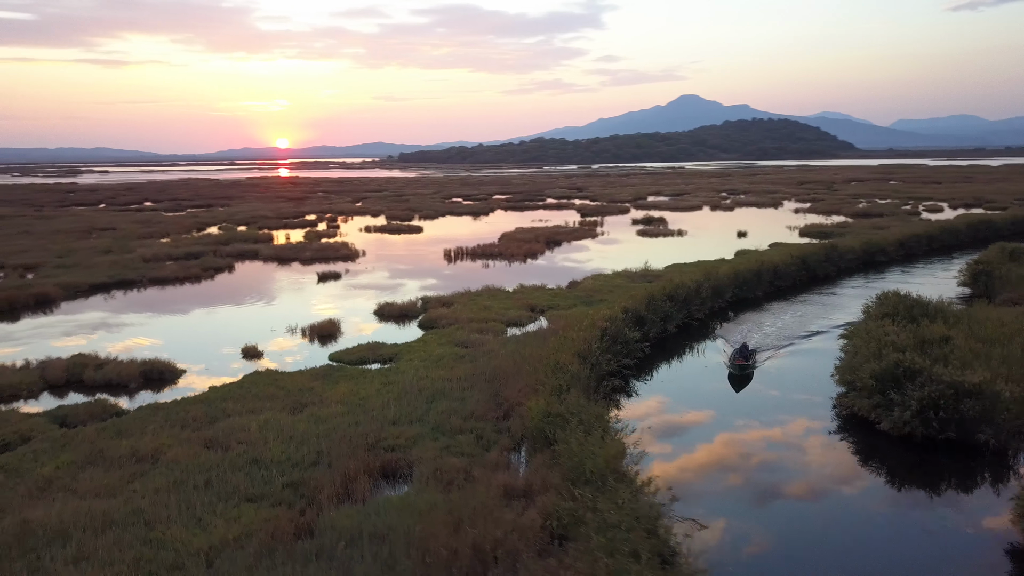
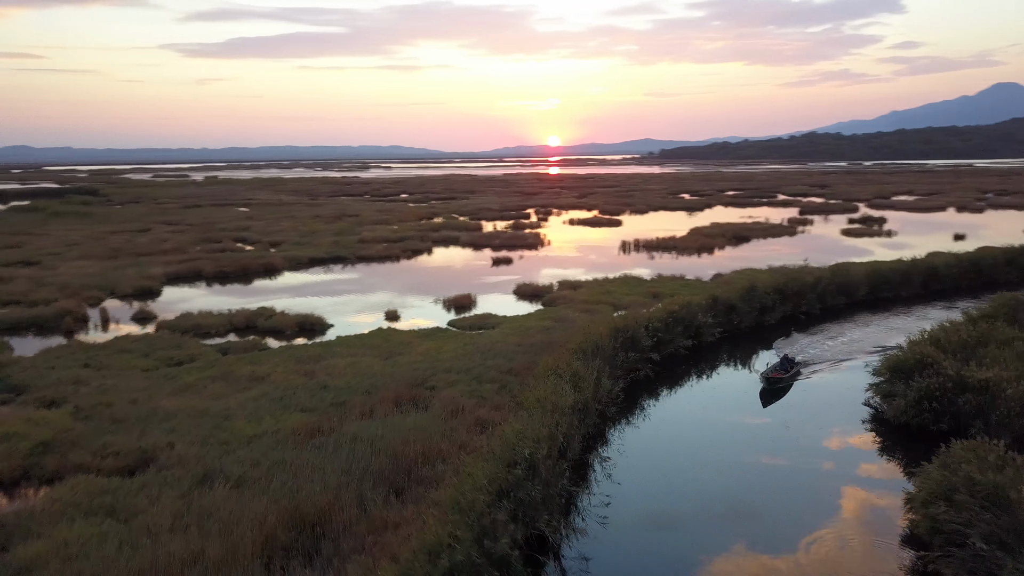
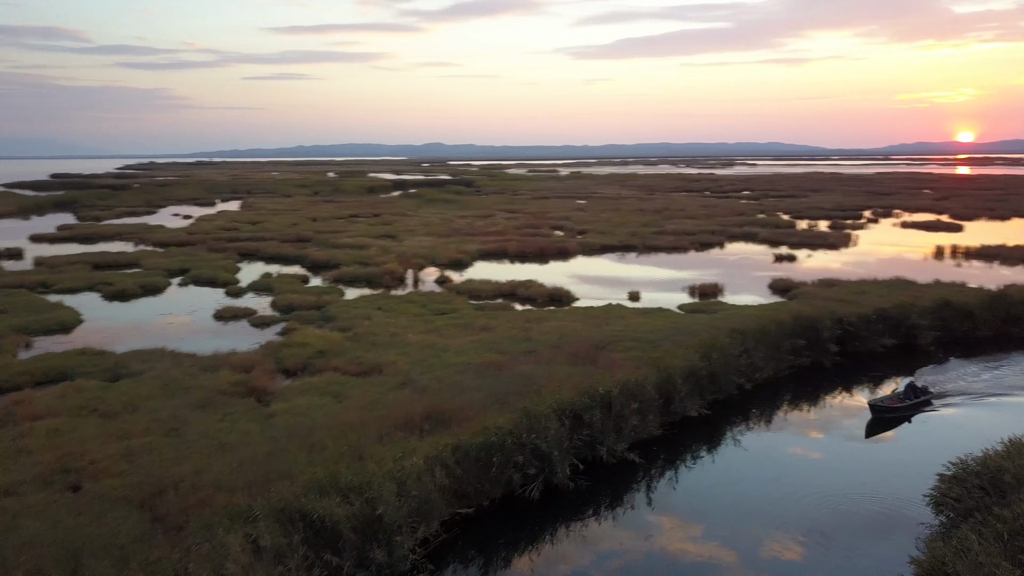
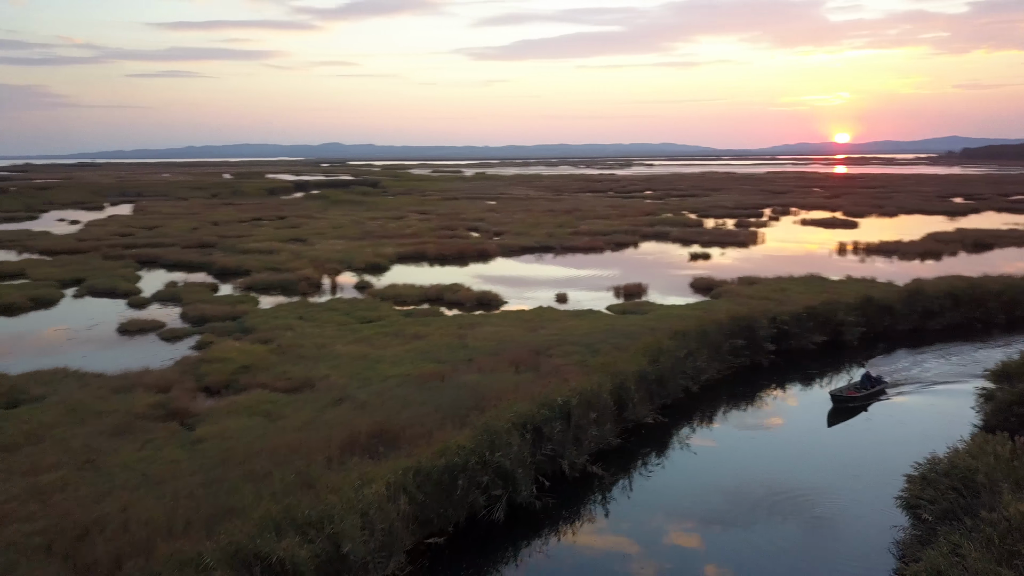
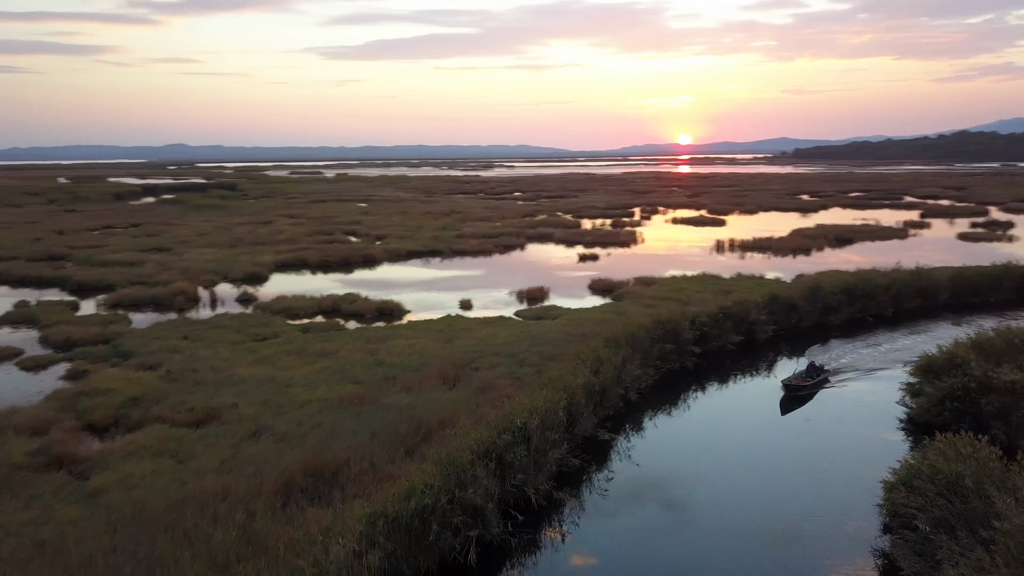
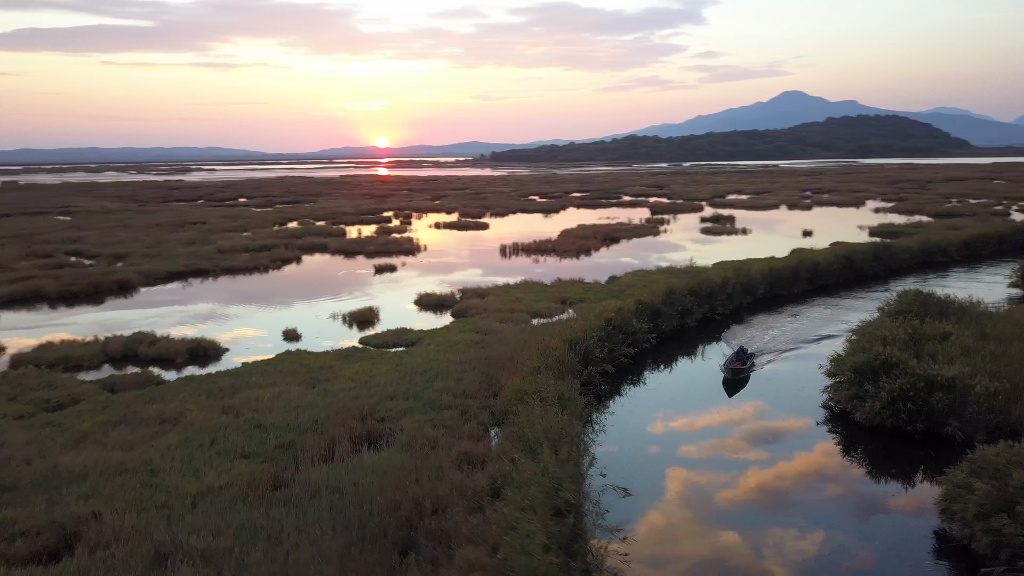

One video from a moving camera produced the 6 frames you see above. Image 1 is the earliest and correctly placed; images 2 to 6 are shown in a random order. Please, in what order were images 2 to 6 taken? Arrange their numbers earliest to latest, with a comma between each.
6, 2, 5, 4, 3
